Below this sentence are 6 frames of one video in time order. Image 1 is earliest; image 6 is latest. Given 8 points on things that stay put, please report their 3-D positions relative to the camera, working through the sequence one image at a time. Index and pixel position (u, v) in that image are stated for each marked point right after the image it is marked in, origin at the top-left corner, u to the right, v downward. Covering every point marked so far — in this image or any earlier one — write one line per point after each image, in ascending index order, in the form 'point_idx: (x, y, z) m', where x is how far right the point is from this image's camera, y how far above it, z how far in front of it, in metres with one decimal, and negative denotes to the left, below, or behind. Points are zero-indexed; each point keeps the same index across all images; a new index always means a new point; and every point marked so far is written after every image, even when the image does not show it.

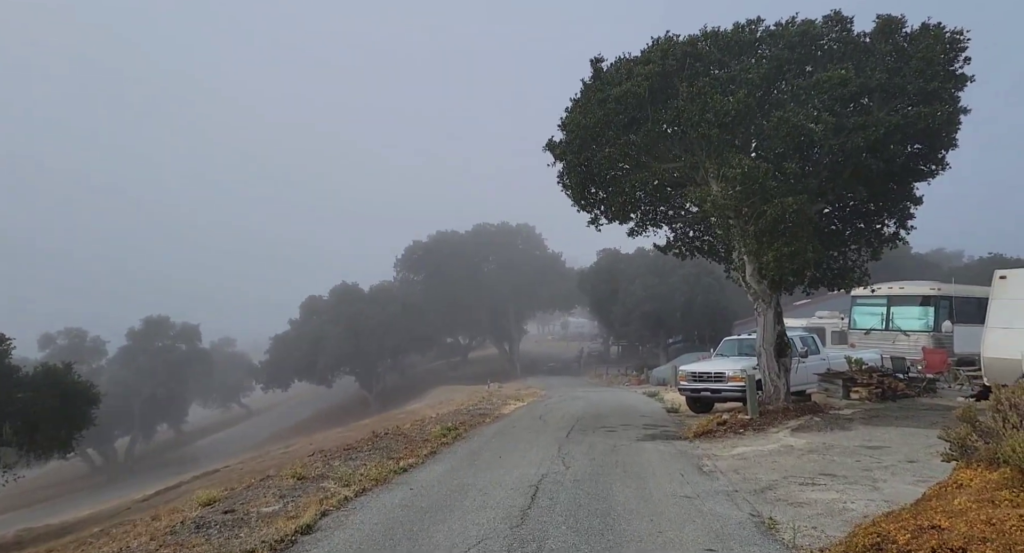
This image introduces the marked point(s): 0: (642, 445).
0: (+2.2, -2.8, +13.4) m
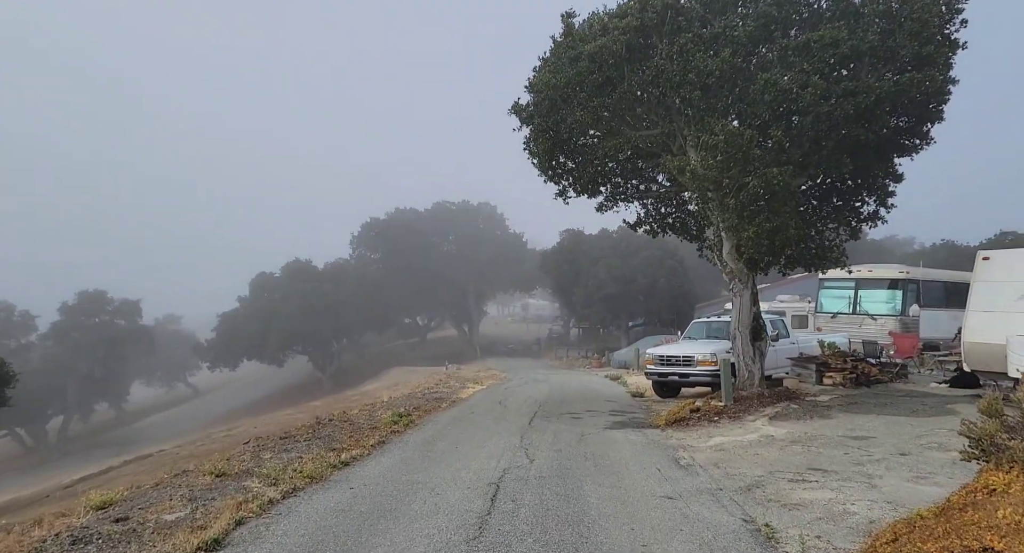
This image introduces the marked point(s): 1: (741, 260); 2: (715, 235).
0: (+1.5, -2.4, +12.4) m
1: (+4.1, +0.3, +14.9) m
2: (+3.8, +0.8, +15.4) m
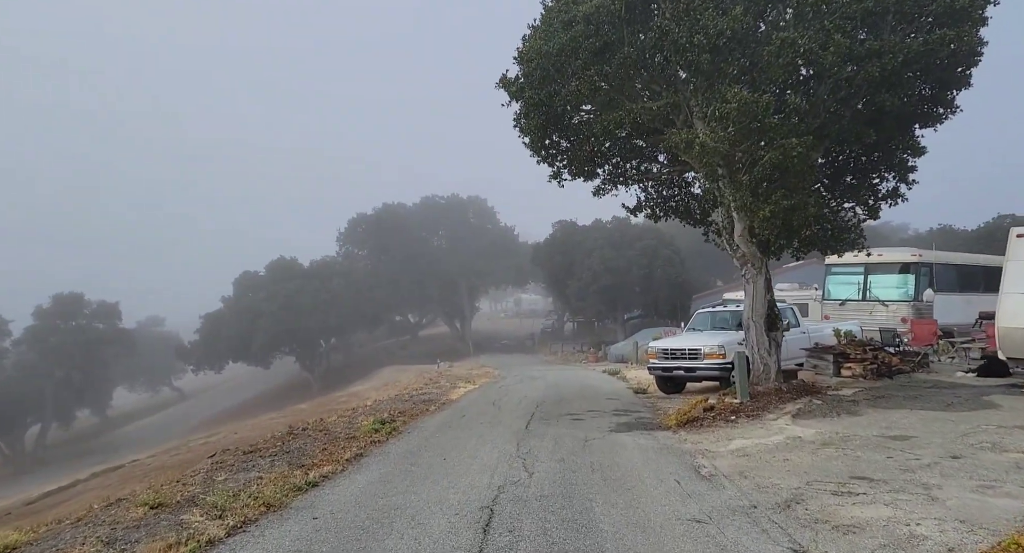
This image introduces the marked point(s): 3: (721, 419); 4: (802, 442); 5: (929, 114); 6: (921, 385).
0: (+1.5, -2.2, +11.1) m
1: (+4.0, +0.6, +13.6) m
2: (+3.7, +1.0, +14.2) m
3: (+3.1, -2.1, +12.0) m
4: (+3.5, -2.0, +10.0) m
5: (+7.1, +2.8, +14.0) m
6: (+7.5, -2.0, +14.9) m
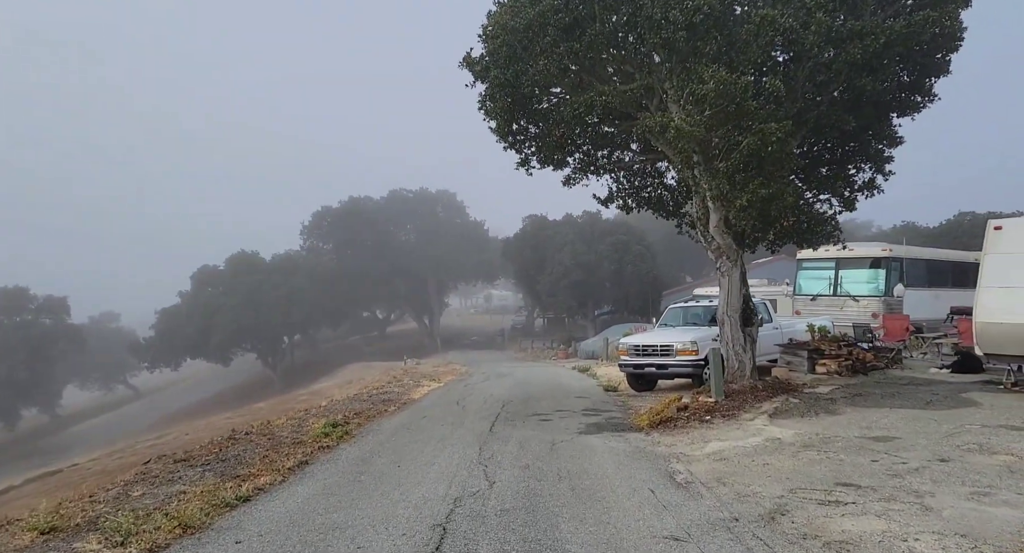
0: (+1.0, -2.1, +10.5) m
1: (+3.4, +0.7, +13.0) m
2: (+3.1, +1.1, +13.6) m
3: (+2.6, -2.0, +11.4) m
4: (+3.1, -1.9, +9.5) m
5: (+6.6, +2.9, +13.5) m
6: (+6.9, -1.9, +14.5) m
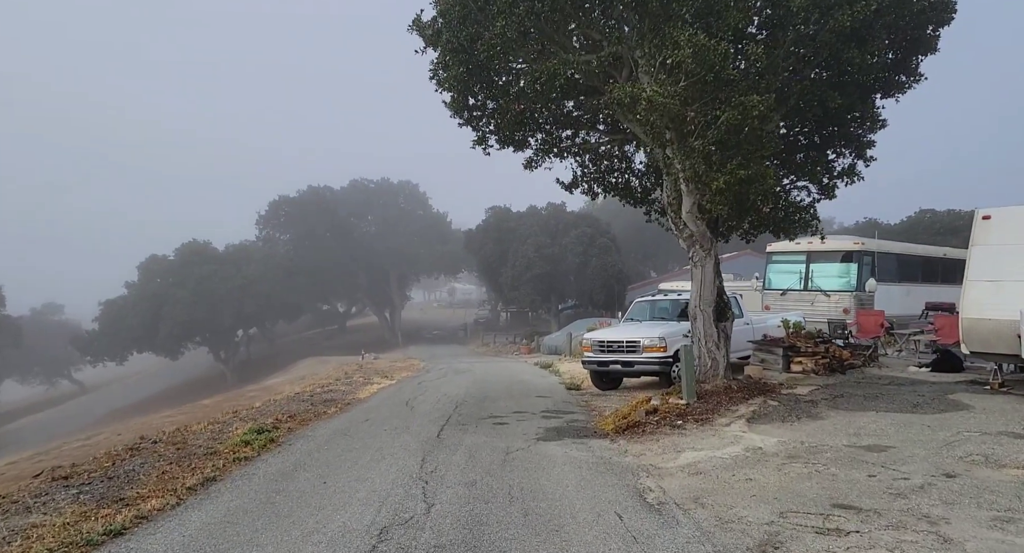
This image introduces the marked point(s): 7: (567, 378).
0: (+0.4, -2.0, +9.3) m
1: (+2.8, +0.8, +11.9) m
2: (+2.4, +1.3, +12.5) m
3: (+1.9, -1.9, +10.3) m
4: (+2.6, -1.8, +8.4) m
5: (+5.9, +3.0, +12.6) m
6: (+6.1, -1.7, +13.6) m
7: (+1.3, -2.5, +19.7) m
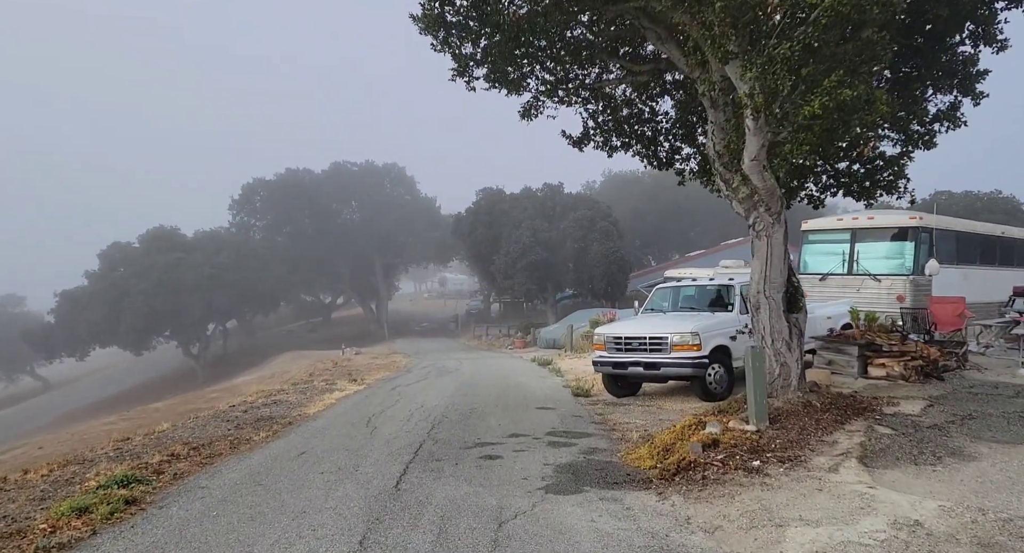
0: (+0.4, -1.7, +5.9) m
1: (+2.7, +1.1, +8.5) m
2: (+2.3, +1.6, +9.0) m
3: (+1.9, -1.6, +6.9) m
4: (+2.5, -1.6, +5.0) m
5: (+5.8, +3.3, +9.2) m
6: (+6.0, -1.4, +10.2) m
7: (+1.2, -2.1, +16.3) m
